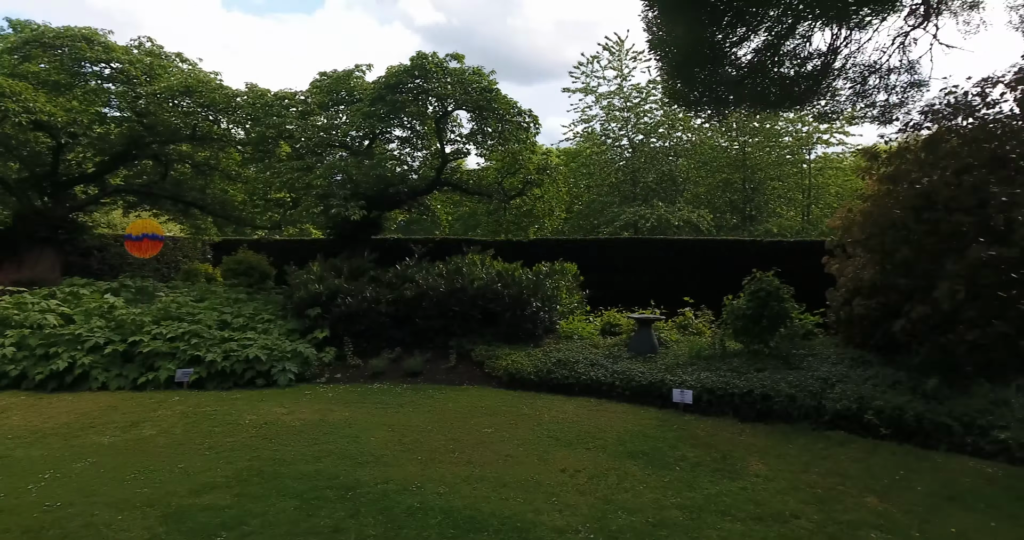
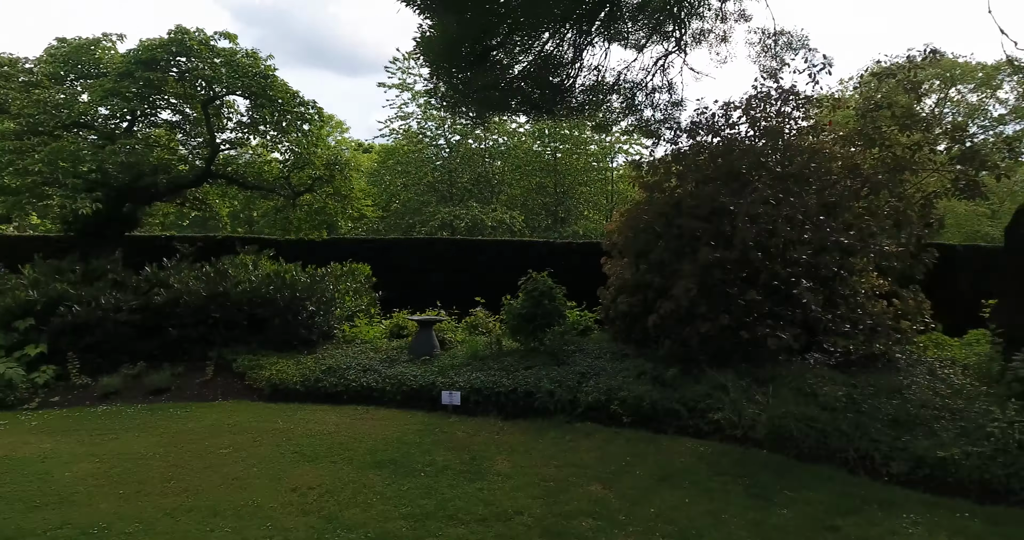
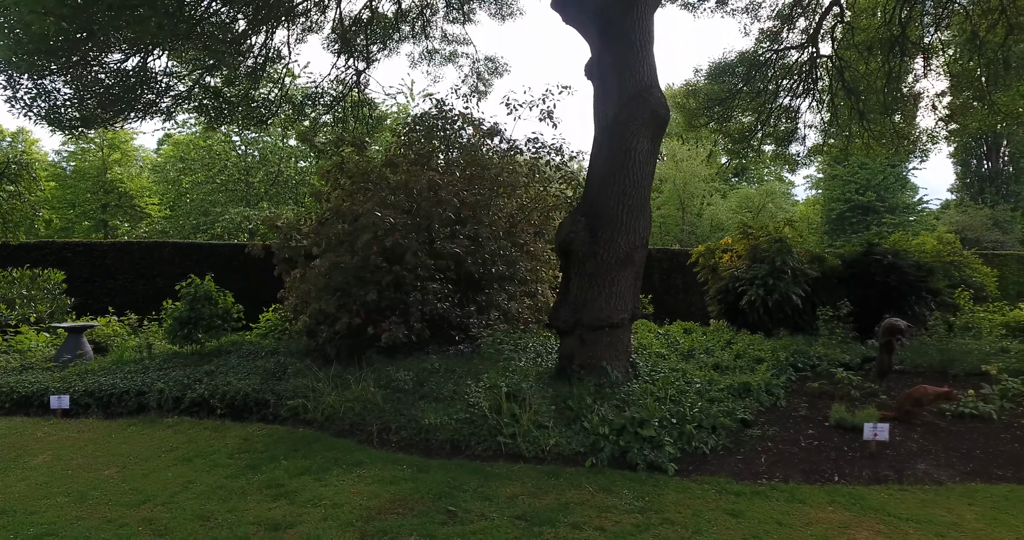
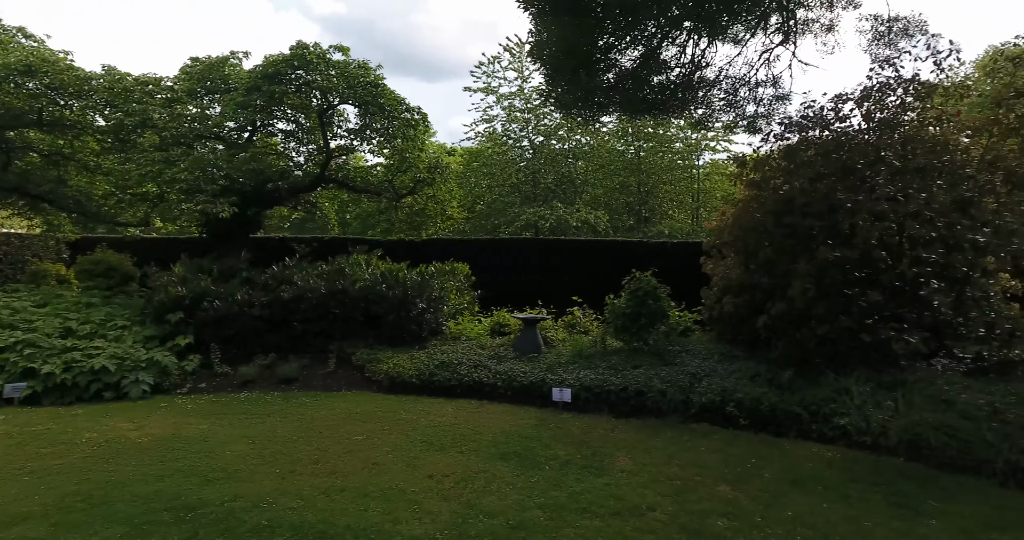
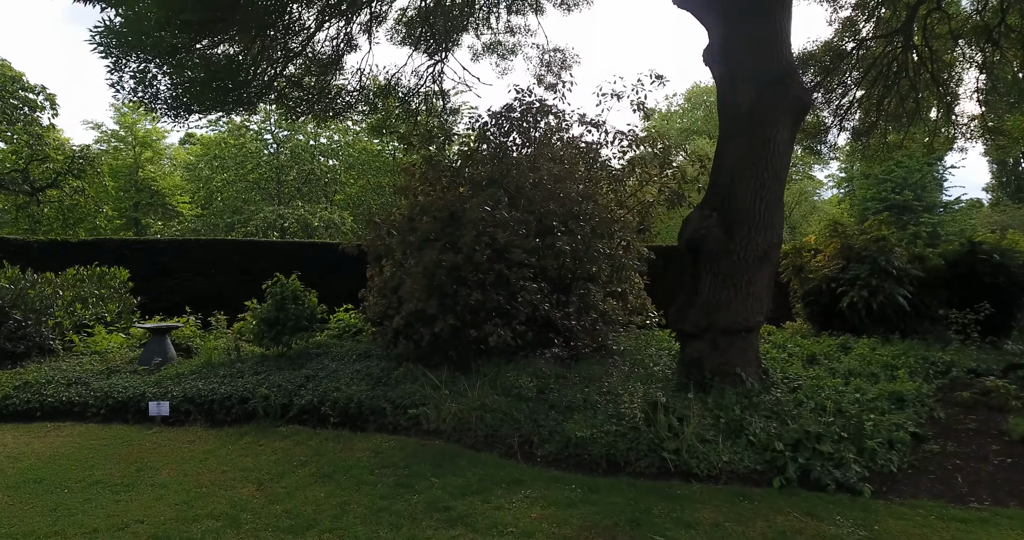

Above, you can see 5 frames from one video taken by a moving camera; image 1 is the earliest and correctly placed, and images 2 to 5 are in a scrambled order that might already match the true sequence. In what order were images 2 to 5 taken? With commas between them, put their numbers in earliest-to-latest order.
4, 2, 5, 3
